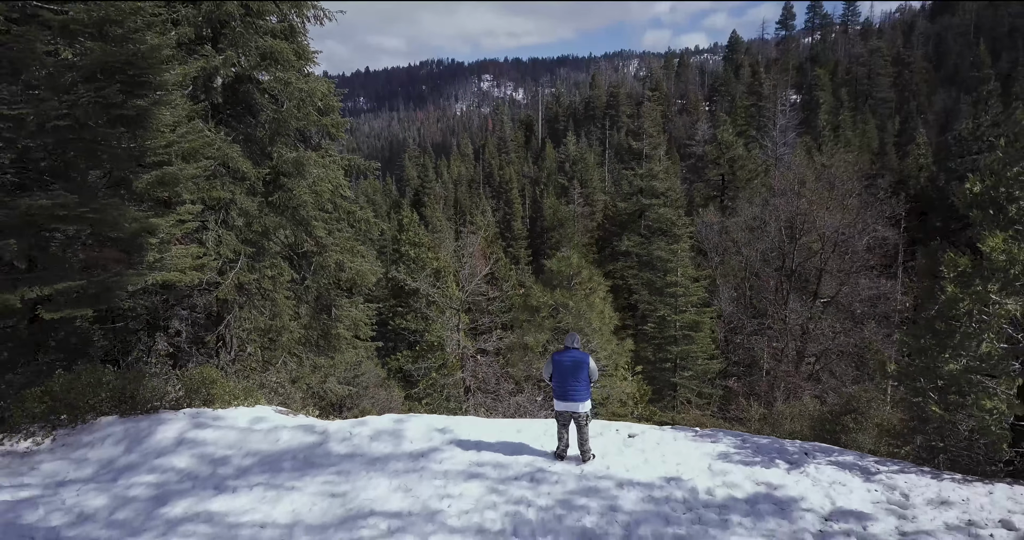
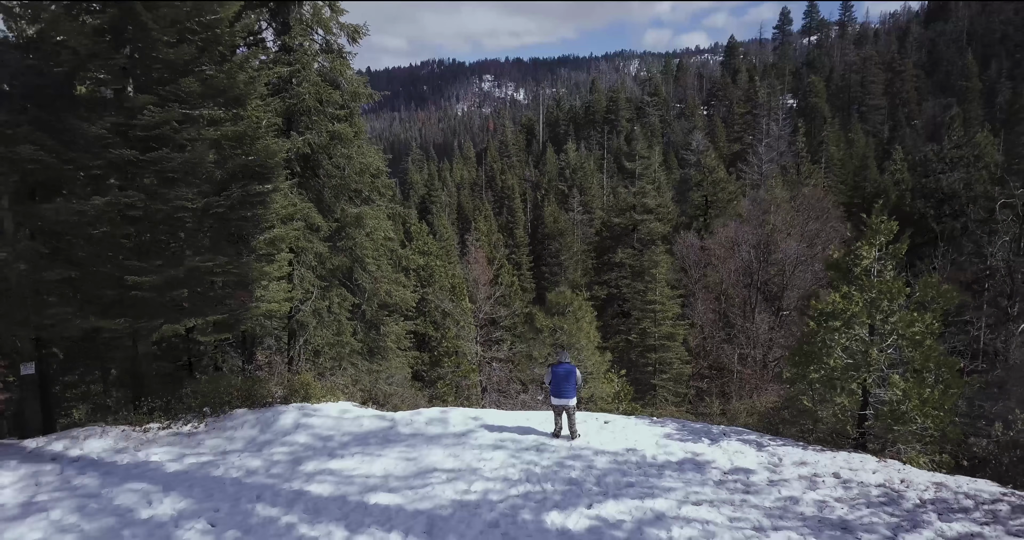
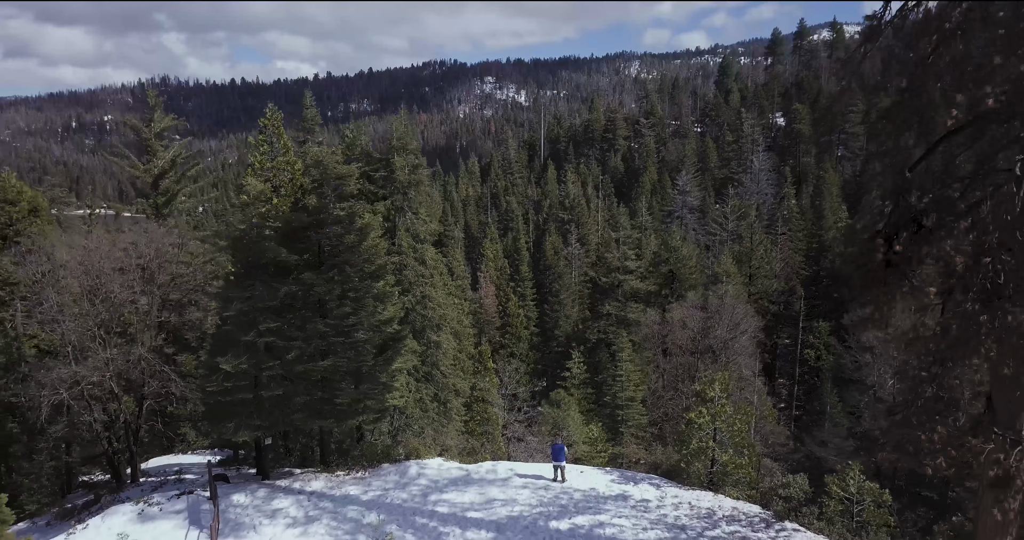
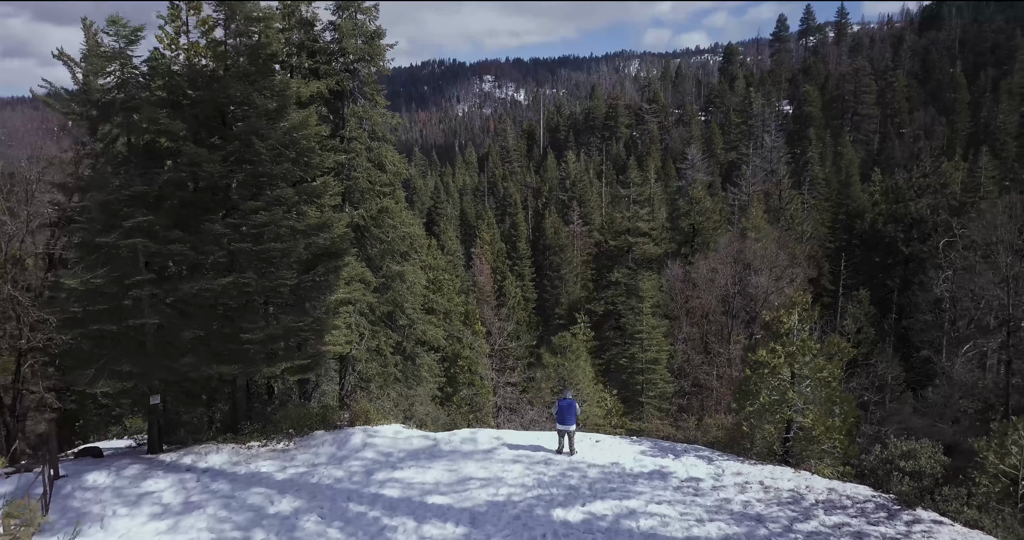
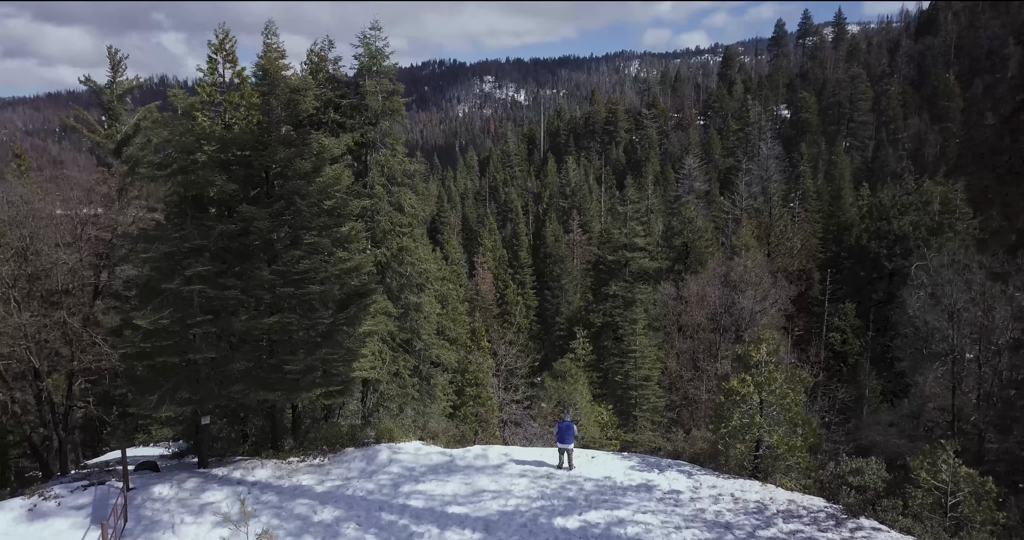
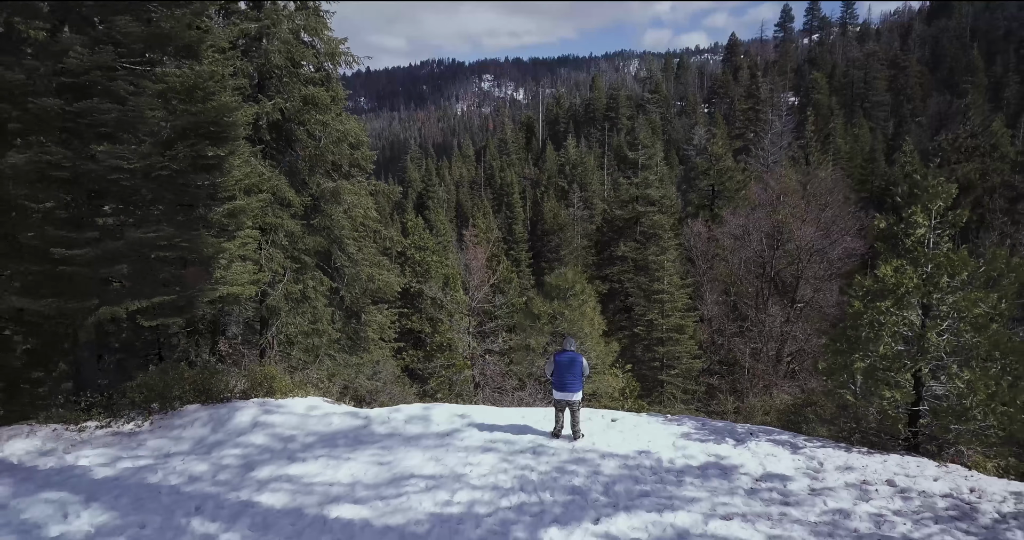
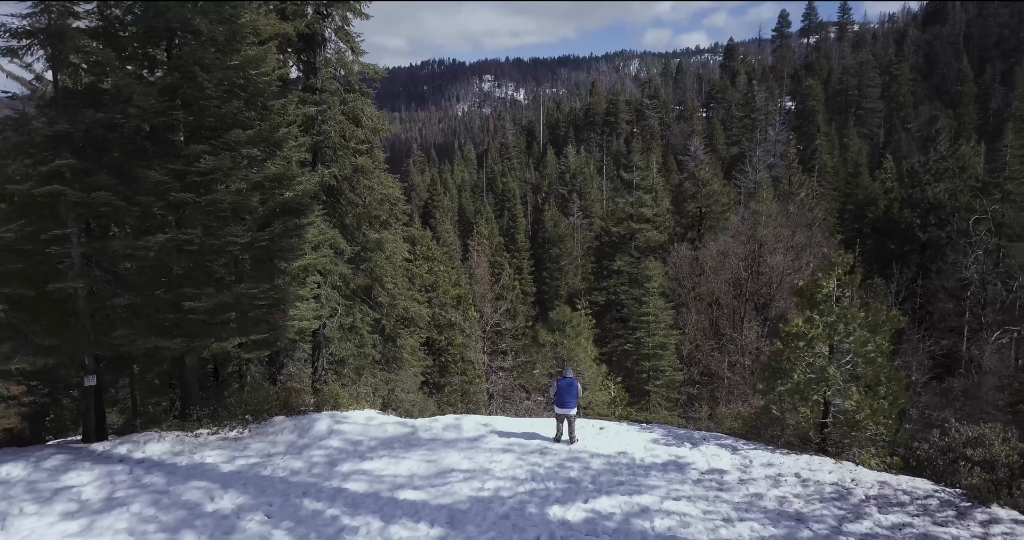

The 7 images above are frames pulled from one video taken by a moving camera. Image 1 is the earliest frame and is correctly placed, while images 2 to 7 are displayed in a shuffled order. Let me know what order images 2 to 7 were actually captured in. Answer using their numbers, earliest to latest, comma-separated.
6, 2, 7, 4, 5, 3
